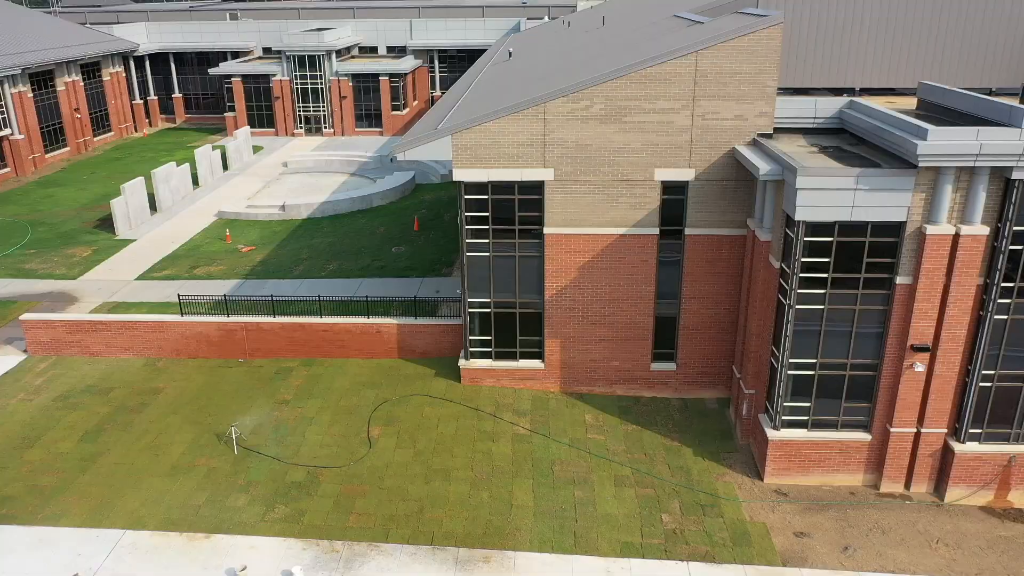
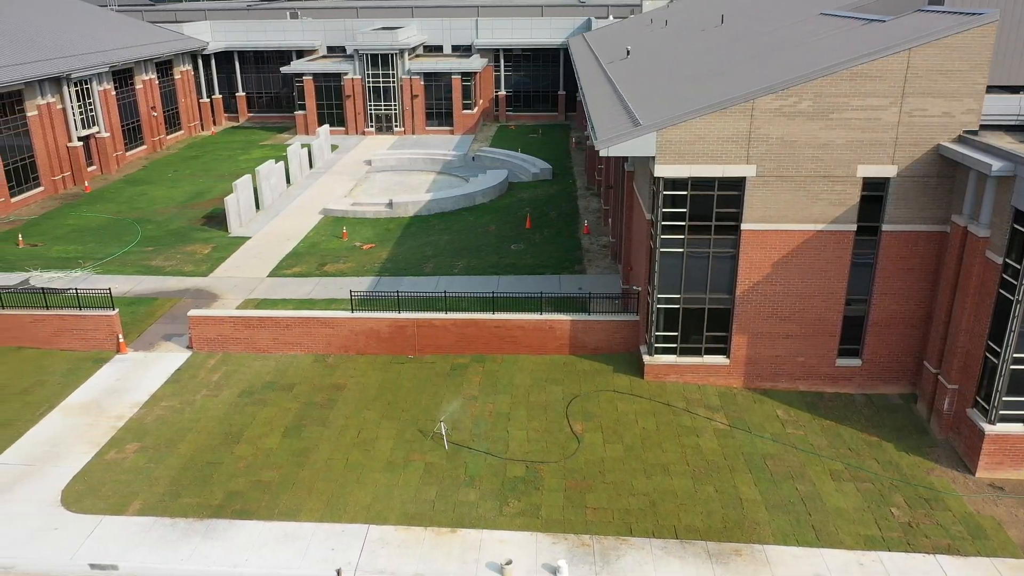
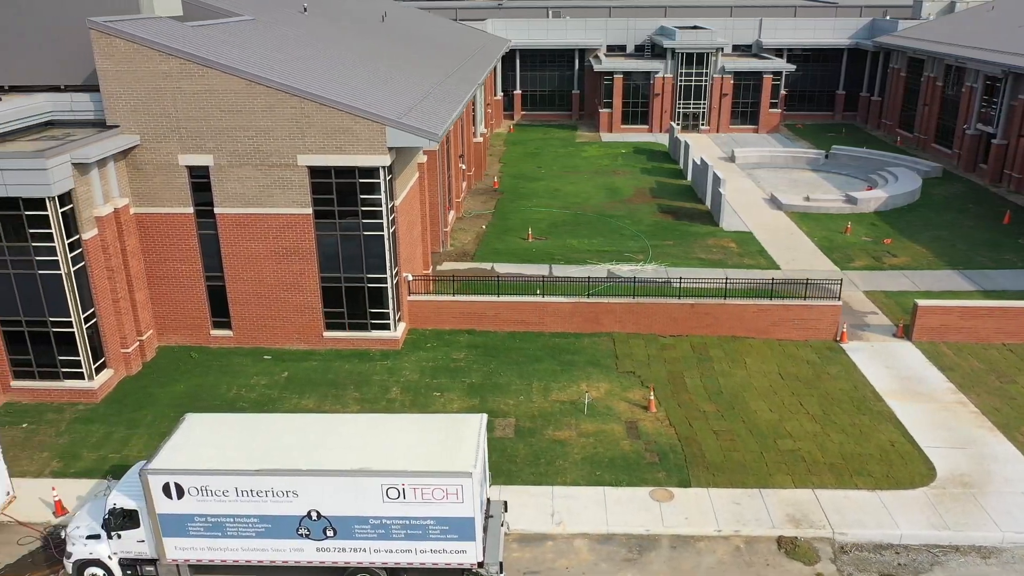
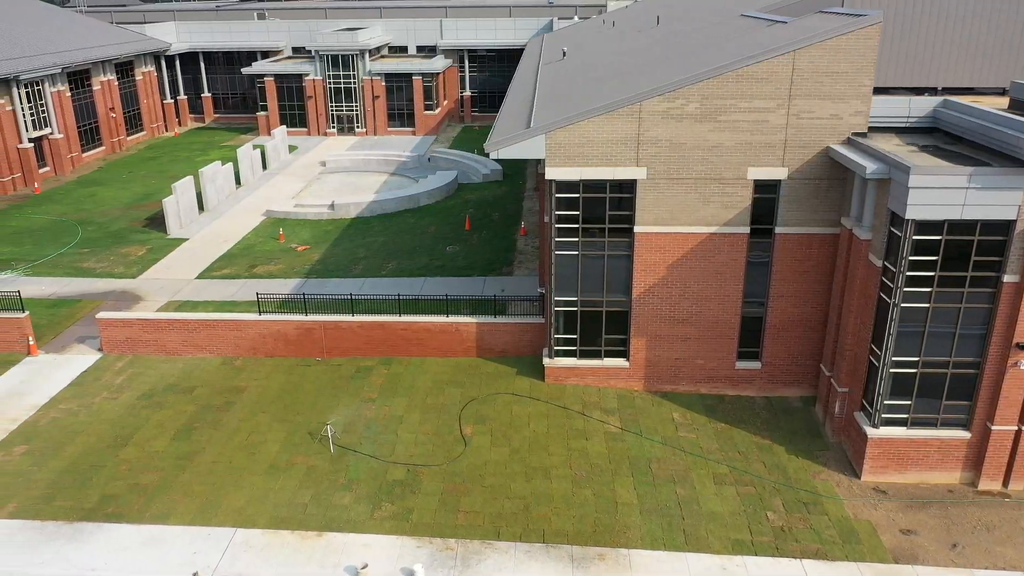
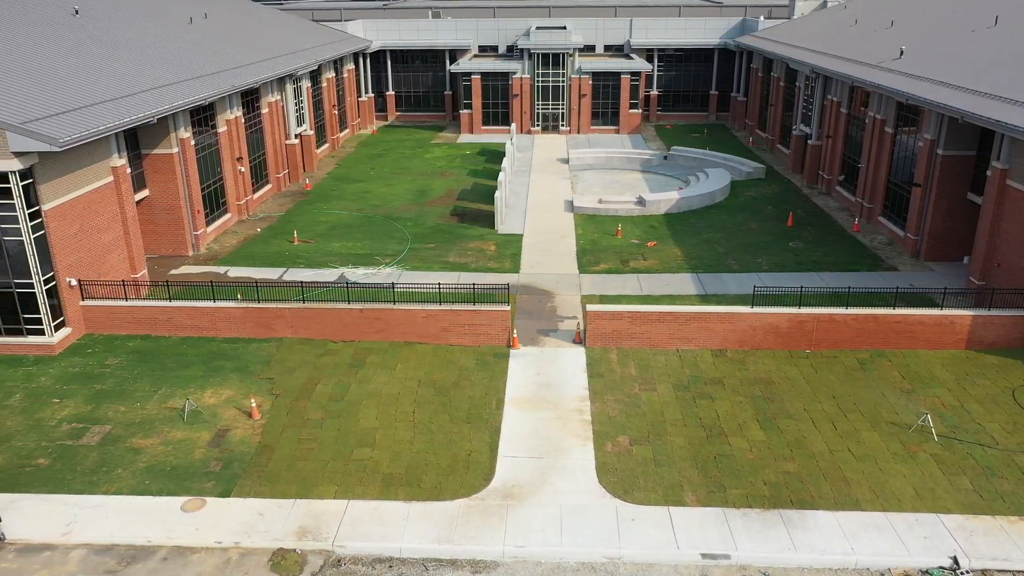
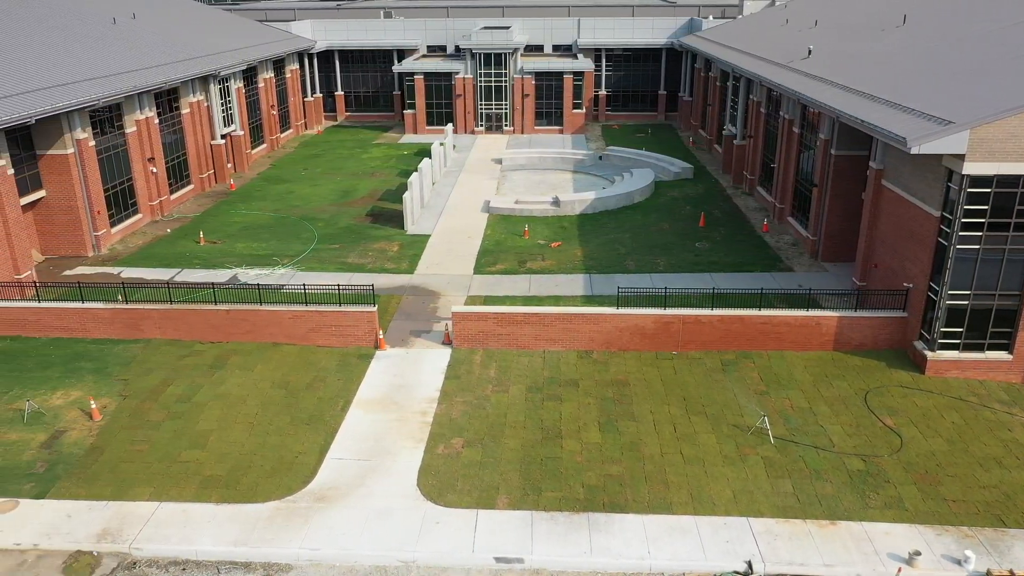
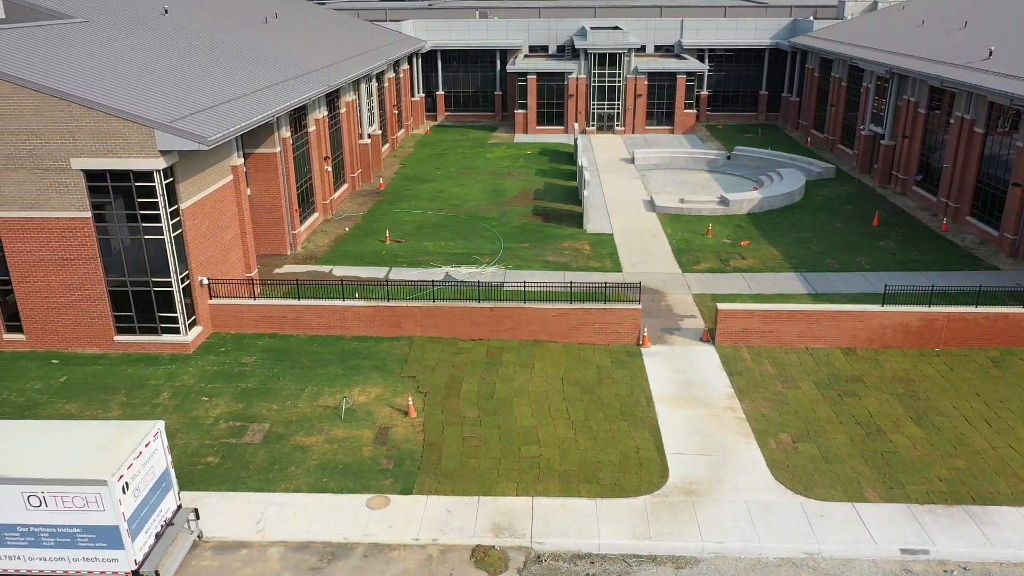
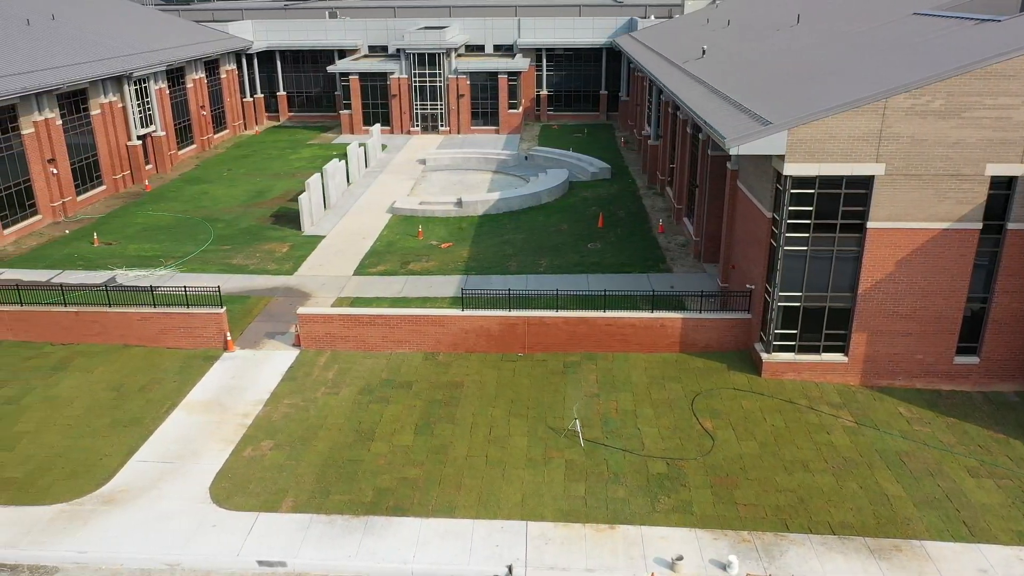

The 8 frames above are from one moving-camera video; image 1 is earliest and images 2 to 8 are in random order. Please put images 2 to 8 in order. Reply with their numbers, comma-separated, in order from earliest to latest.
4, 2, 8, 6, 5, 7, 3
